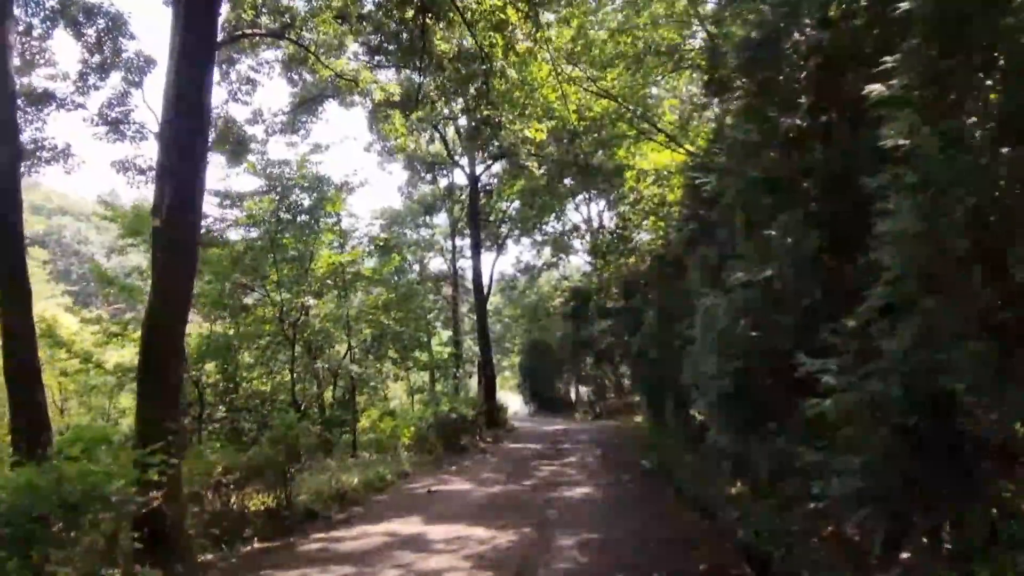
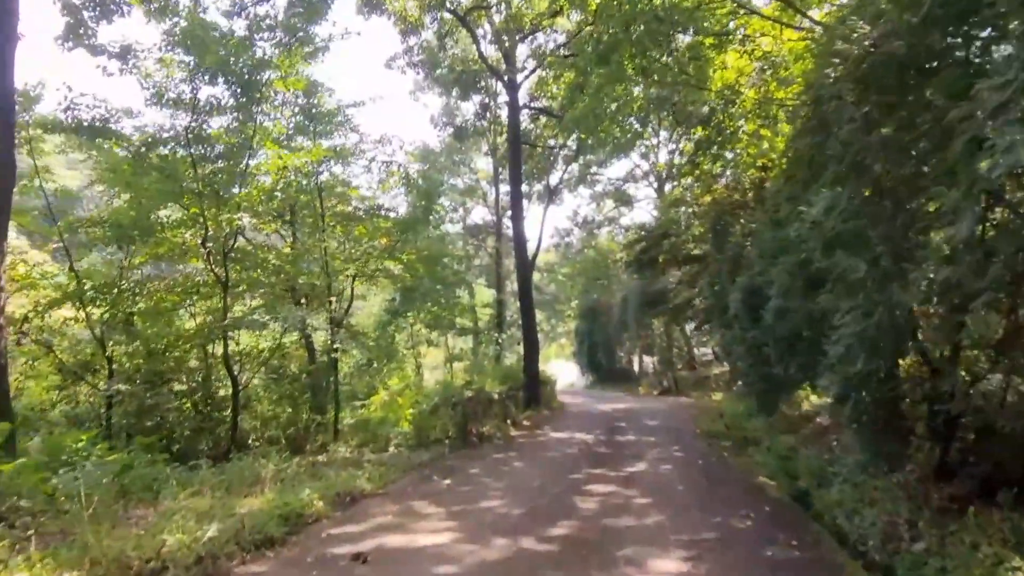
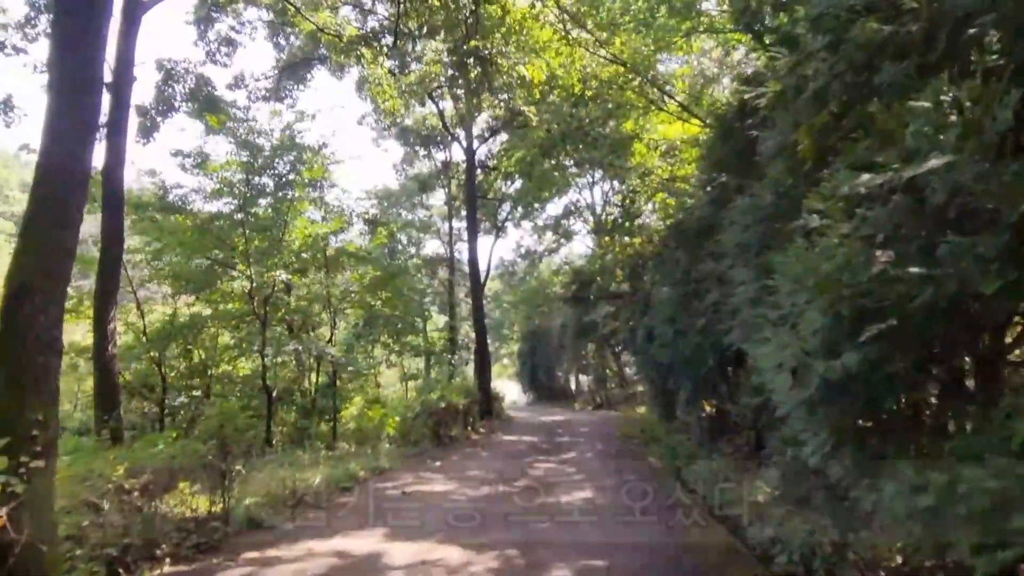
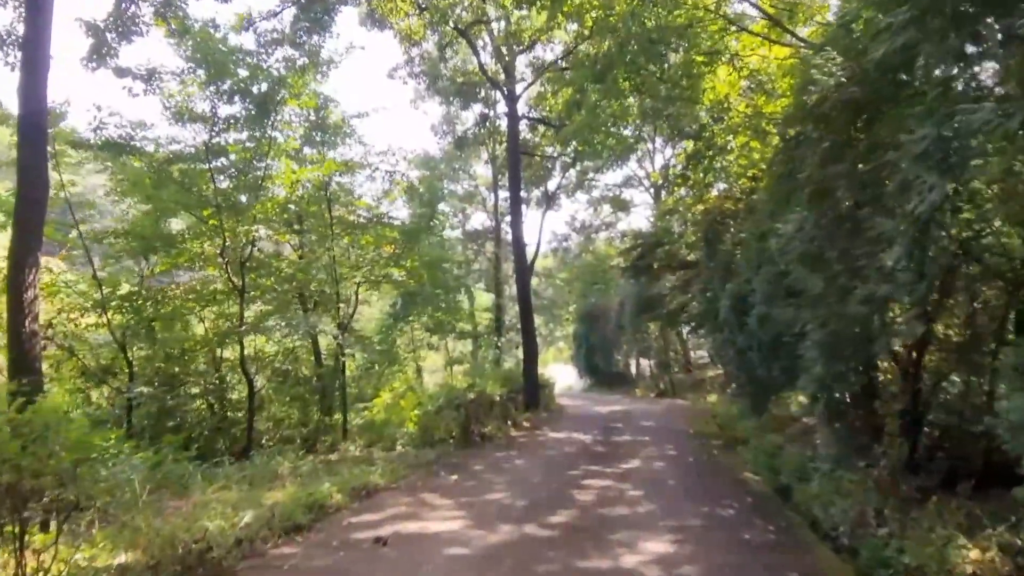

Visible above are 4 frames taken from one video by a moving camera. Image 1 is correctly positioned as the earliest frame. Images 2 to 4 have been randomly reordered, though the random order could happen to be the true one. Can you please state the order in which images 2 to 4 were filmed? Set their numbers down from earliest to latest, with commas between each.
3, 4, 2
